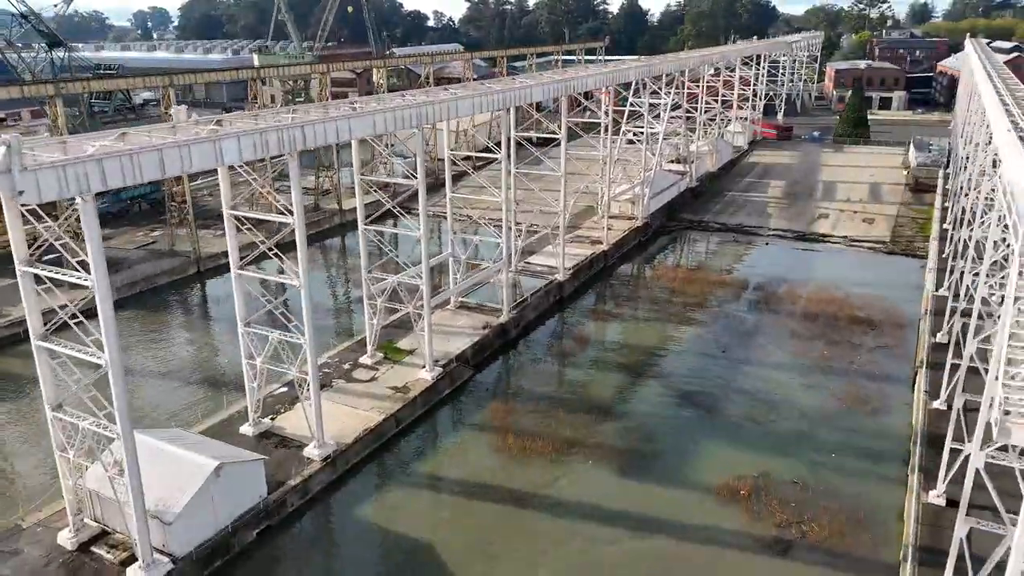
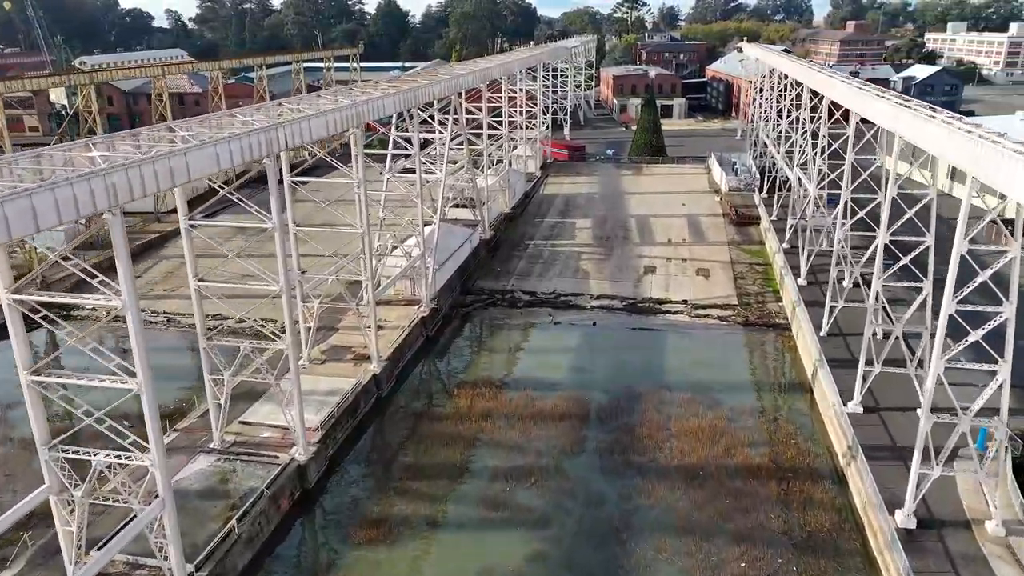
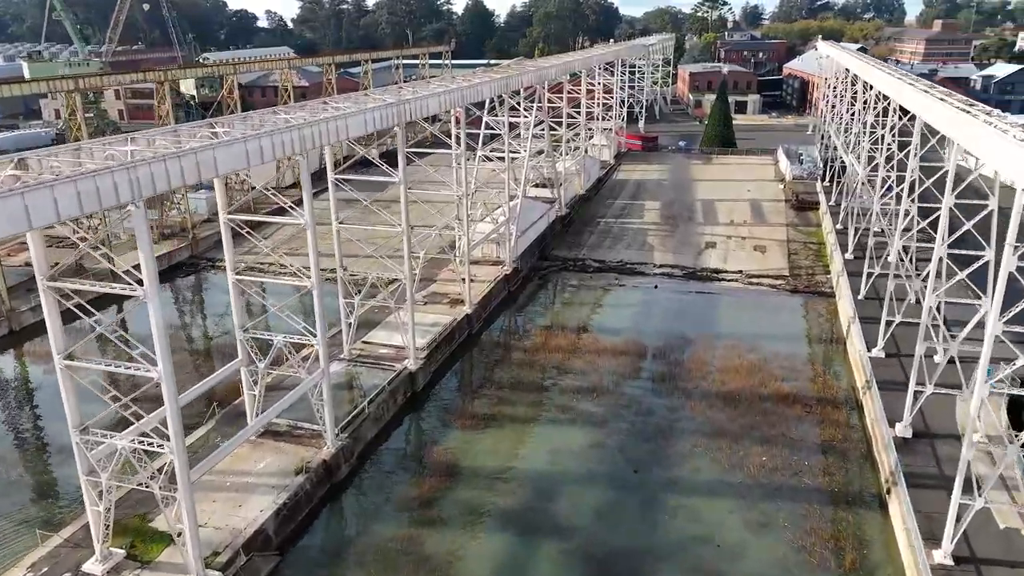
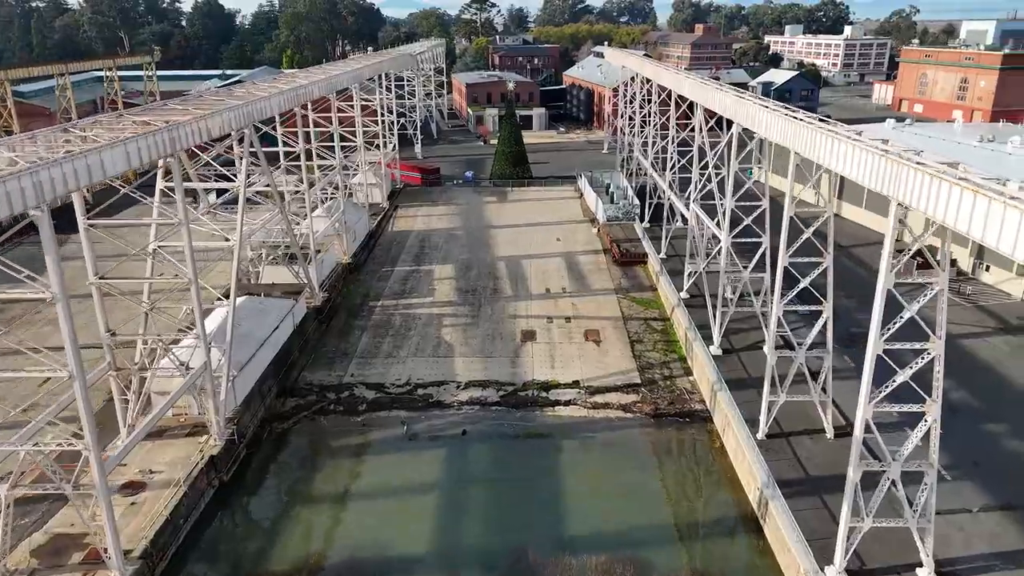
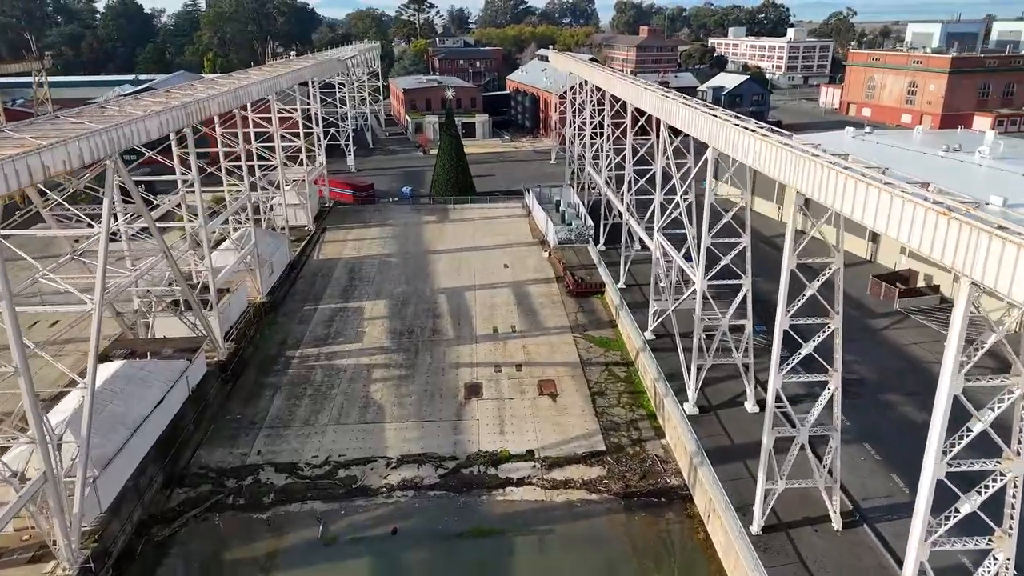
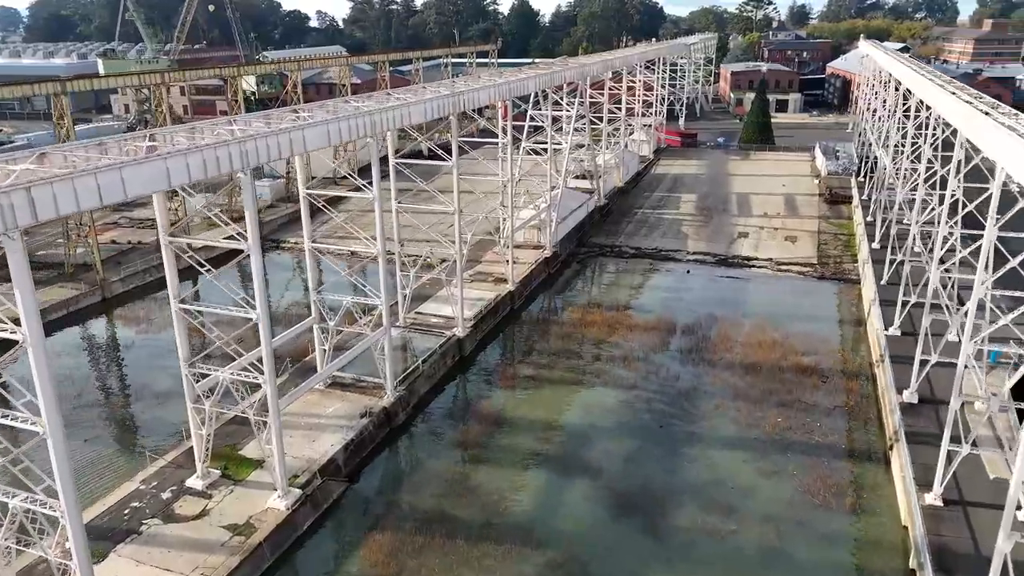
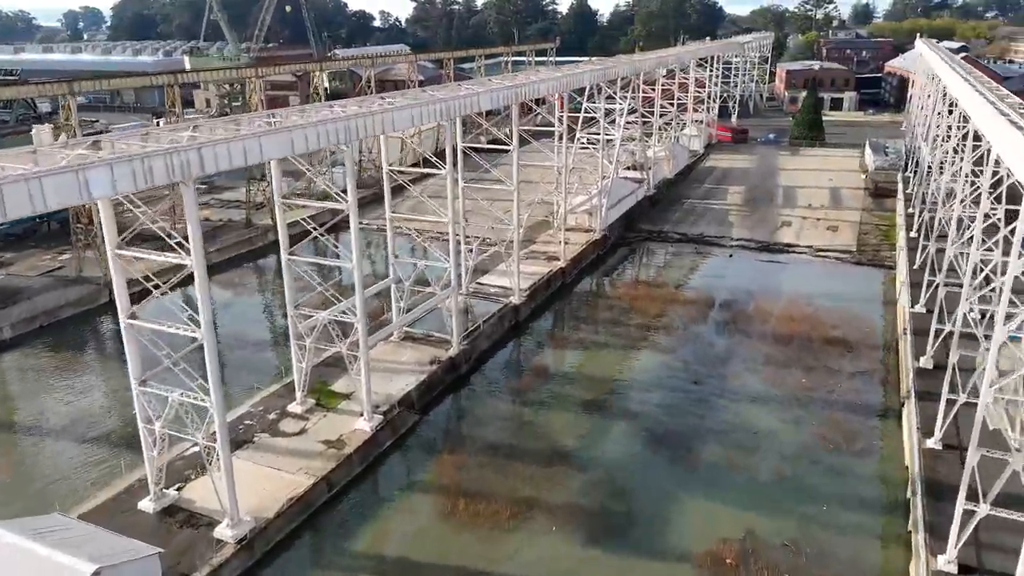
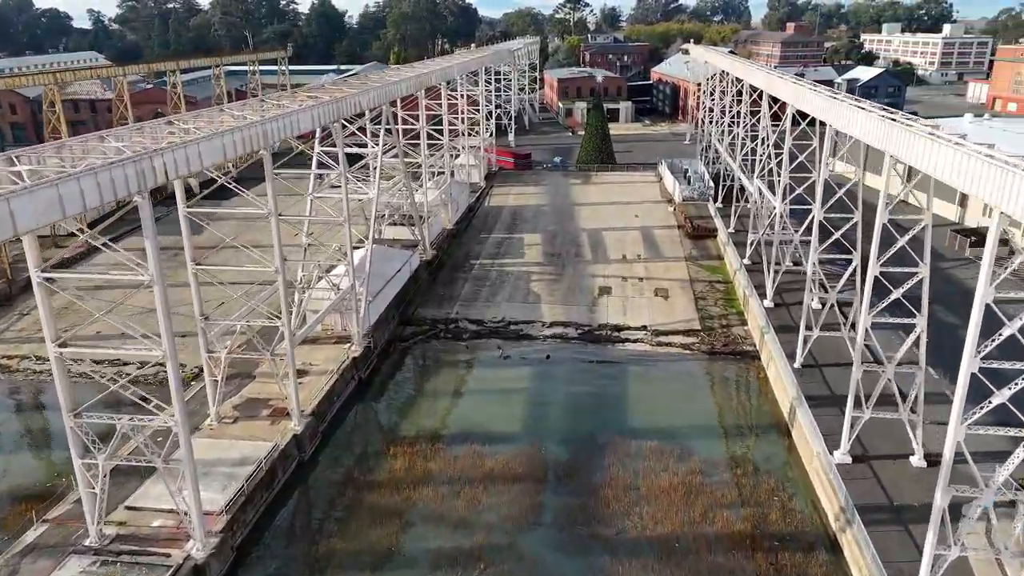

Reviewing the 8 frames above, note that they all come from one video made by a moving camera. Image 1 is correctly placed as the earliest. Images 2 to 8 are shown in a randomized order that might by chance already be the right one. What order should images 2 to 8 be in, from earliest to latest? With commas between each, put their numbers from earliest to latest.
7, 6, 3, 2, 8, 4, 5
